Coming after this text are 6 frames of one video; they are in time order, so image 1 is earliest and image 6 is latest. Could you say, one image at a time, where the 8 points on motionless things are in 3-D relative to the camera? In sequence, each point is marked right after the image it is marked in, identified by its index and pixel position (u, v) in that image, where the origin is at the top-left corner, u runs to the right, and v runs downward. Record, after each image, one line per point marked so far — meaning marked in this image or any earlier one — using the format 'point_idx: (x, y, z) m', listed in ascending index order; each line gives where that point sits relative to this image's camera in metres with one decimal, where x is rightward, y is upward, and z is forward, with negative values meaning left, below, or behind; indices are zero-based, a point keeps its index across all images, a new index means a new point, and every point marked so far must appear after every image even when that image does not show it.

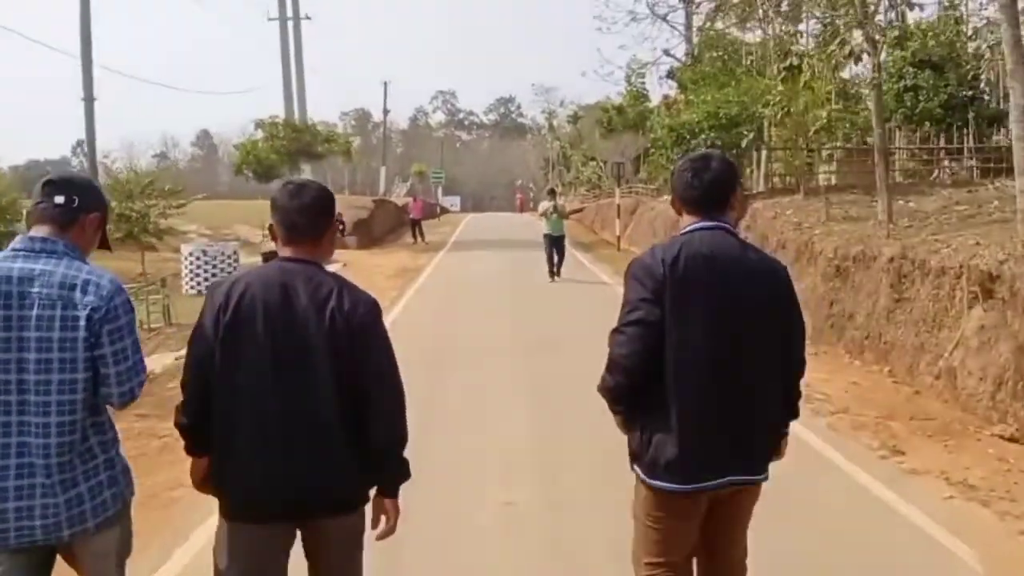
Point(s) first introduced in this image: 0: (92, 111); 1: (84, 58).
0: (-6.6, +2.8, +19.0) m
1: (-6.9, +3.8, +19.6) m
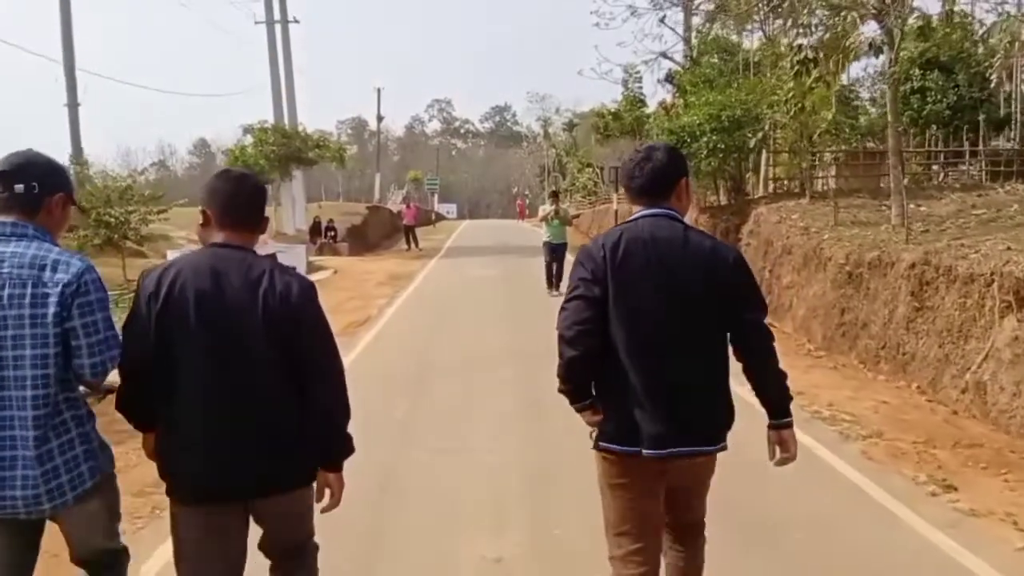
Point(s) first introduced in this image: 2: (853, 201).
0: (-6.7, +2.7, +18.6) m
1: (-7.0, +3.6, +19.1) m
2: (+5.0, +1.2, +17.0) m
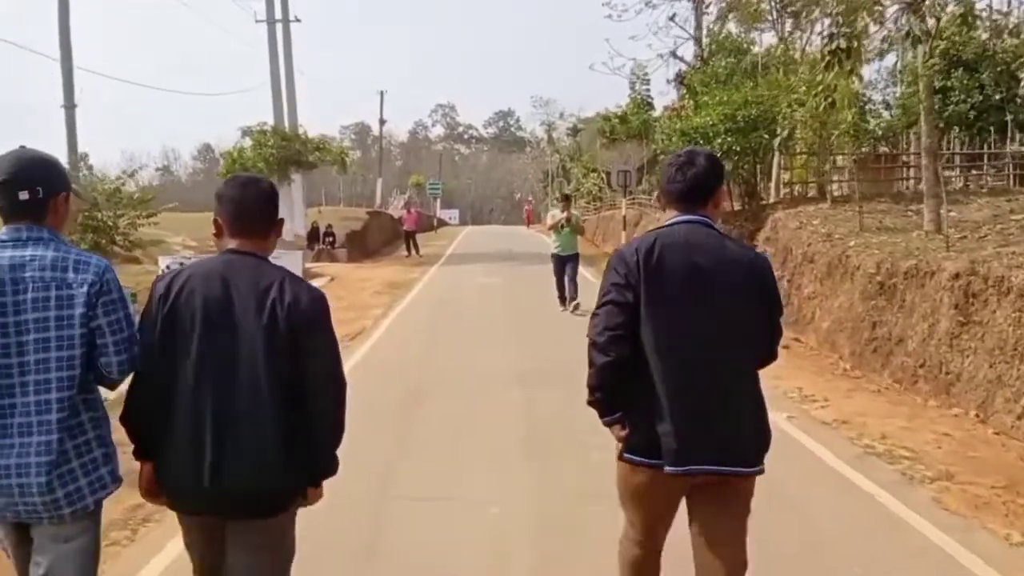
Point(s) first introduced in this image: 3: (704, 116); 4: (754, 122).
0: (-6.6, +2.6, +18.0) m
1: (-6.9, +3.5, +18.5) m
2: (+5.1, +1.1, +16.4) m
3: (+3.2, +2.8, +19.8) m
4: (+4.0, +2.7, +19.6) m
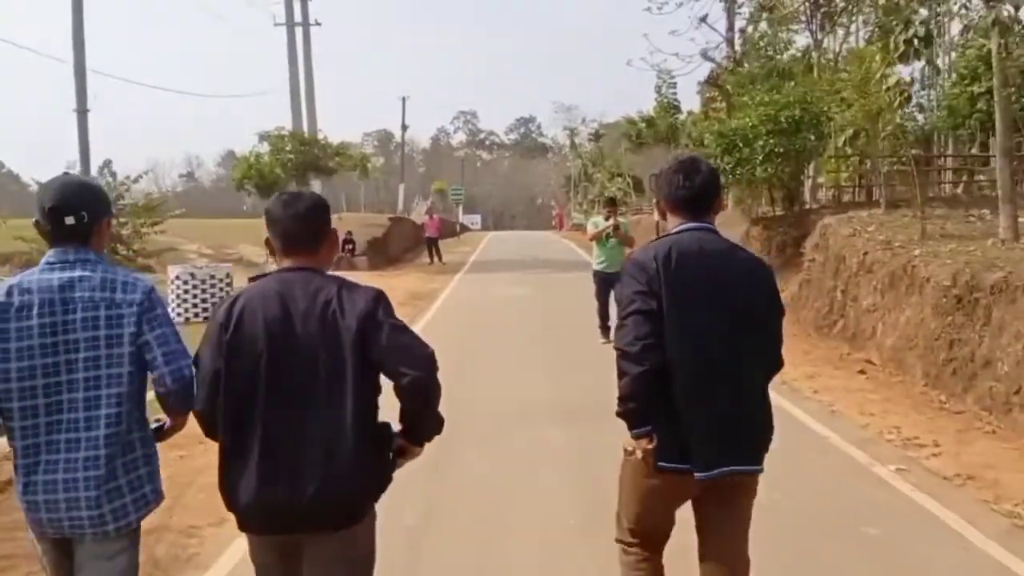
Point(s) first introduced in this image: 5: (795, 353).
0: (-6.3, +2.4, +17.4) m
1: (-6.6, +3.4, +17.9) m
2: (+5.4, +1.0, +15.5) m
3: (+3.6, +2.7, +19.0) m
4: (+4.4, +2.6, +18.7) m
5: (+3.1, -0.7, +13.2) m
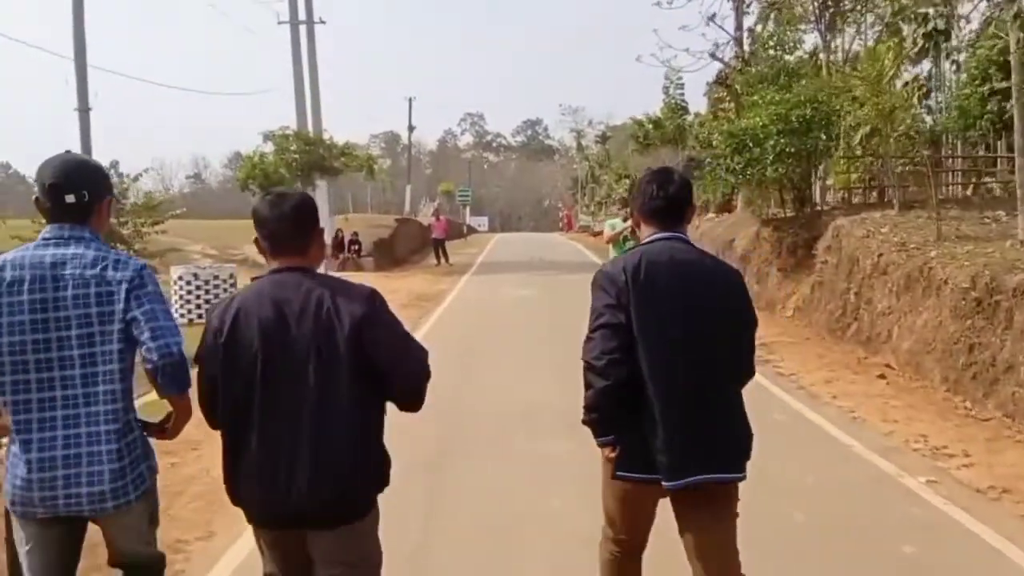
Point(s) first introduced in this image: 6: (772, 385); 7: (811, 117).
0: (-6.2, +2.4, +17.2) m
1: (-6.4, +3.4, +17.8) m
2: (+5.5, +1.0, +15.3) m
3: (+3.7, +2.6, +18.8) m
4: (+4.5, +2.5, +18.5) m
5: (+3.2, -0.7, +13.0) m
6: (+2.5, -0.9, +11.3) m
7: (+4.5, +2.6, +18.2) m
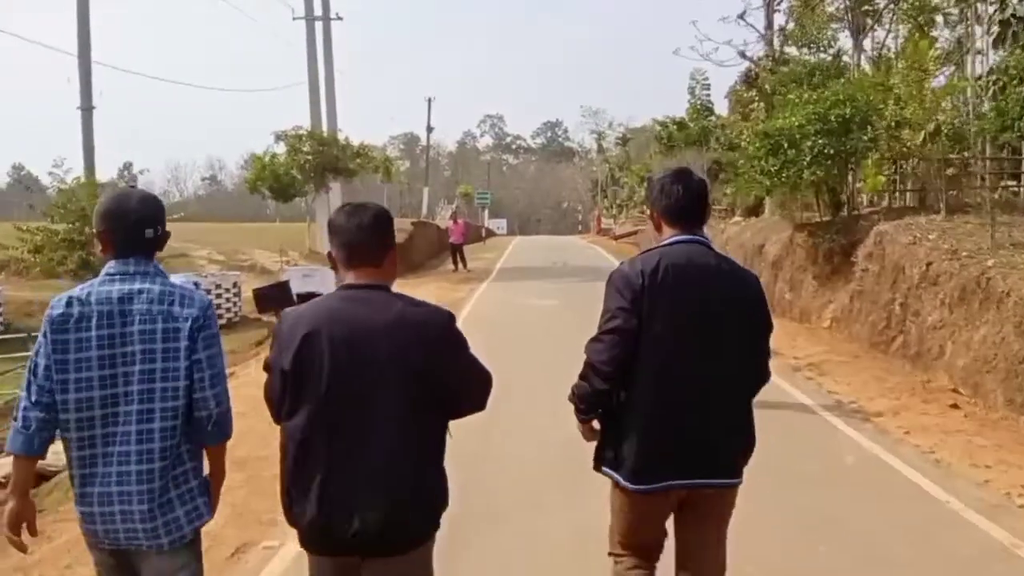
0: (-5.9, +2.4, +16.7) m
1: (-6.1, +3.3, +17.3) m
2: (+5.8, +0.9, +14.6) m
3: (+4.1, +2.5, +18.1) m
4: (+4.8, +2.4, +17.9) m
5: (+3.4, -0.8, +12.4) m
6: (+2.7, -1.0, +10.7) m
7: (+4.9, +2.5, +17.6) m
